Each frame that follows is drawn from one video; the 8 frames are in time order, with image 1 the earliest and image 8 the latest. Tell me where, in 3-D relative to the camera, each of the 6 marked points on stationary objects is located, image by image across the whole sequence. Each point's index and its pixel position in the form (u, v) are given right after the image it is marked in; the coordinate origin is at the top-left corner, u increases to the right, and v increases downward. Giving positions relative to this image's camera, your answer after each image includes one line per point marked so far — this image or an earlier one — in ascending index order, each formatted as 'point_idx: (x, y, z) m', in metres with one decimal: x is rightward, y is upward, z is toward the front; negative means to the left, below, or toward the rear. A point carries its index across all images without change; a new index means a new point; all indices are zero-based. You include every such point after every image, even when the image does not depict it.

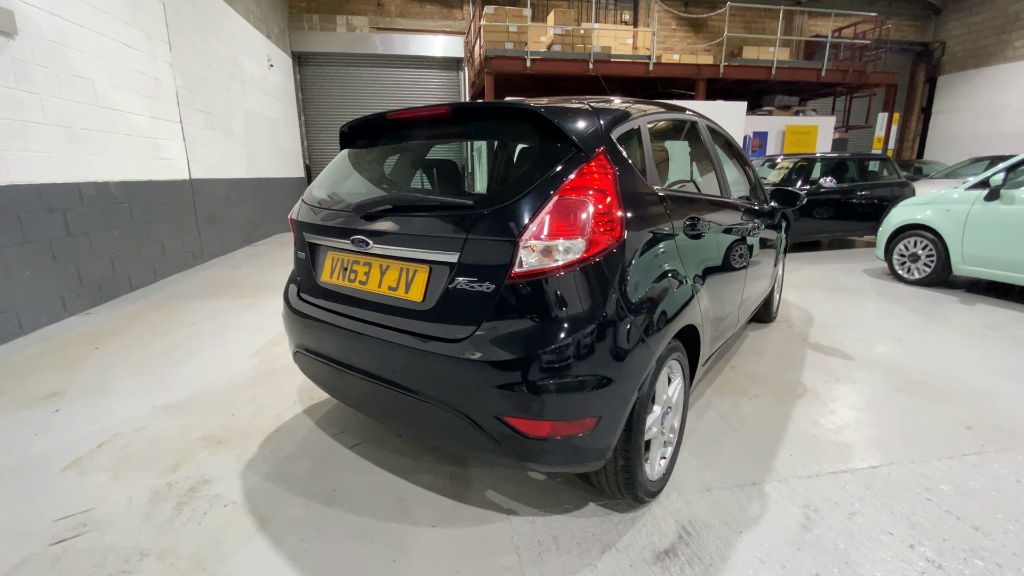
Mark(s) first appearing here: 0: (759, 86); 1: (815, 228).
0: (+5.7, +4.7, +11.1) m
1: (+4.5, +0.9, +7.1) m
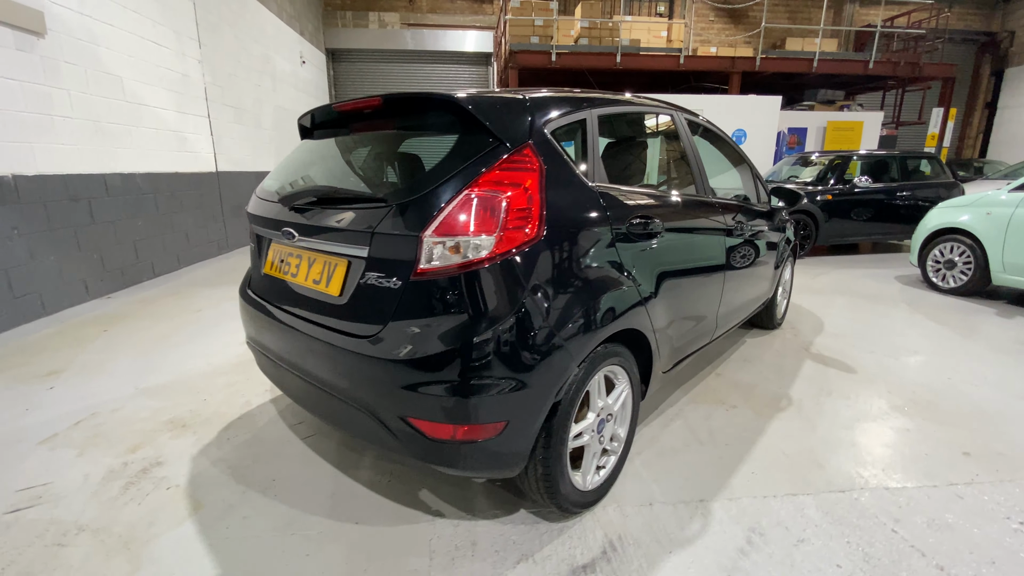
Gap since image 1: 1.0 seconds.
0: (+6.3, +4.6, +10.5) m
1: (+4.7, +0.8, +6.7) m
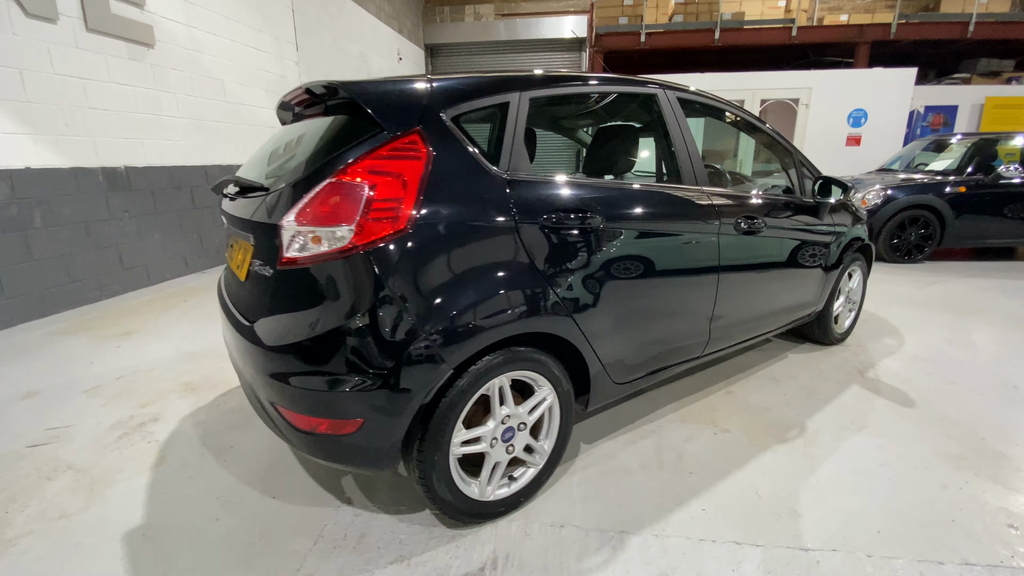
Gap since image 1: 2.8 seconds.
0: (+8.0, +4.4, +8.7) m
1: (+5.5, +0.7, +5.4) m
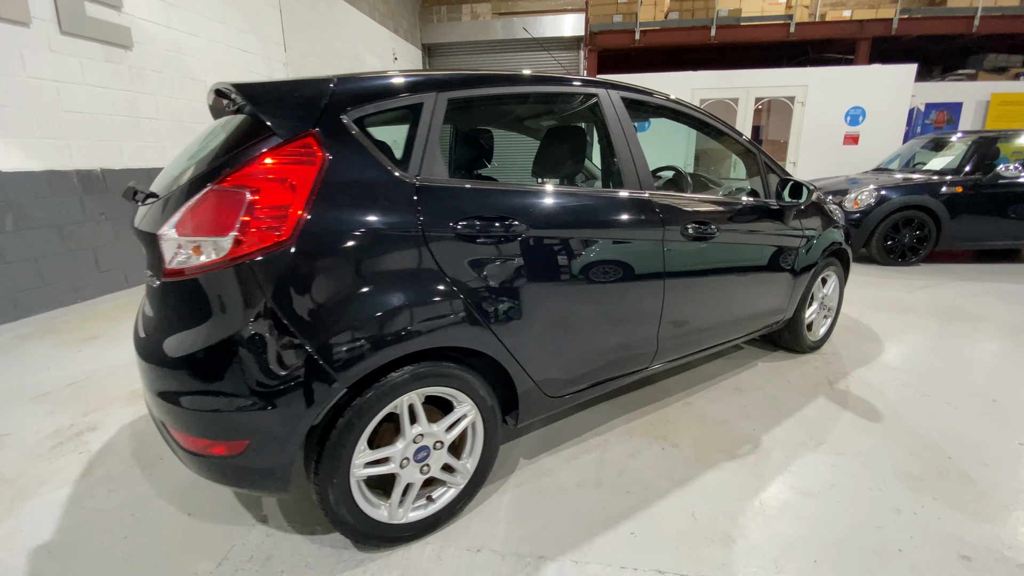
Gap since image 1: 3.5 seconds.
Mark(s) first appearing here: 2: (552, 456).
0: (+7.9, +4.4, +8.4) m
1: (+5.3, +0.6, +5.3) m
2: (+0.2, -0.7, +2.0) m
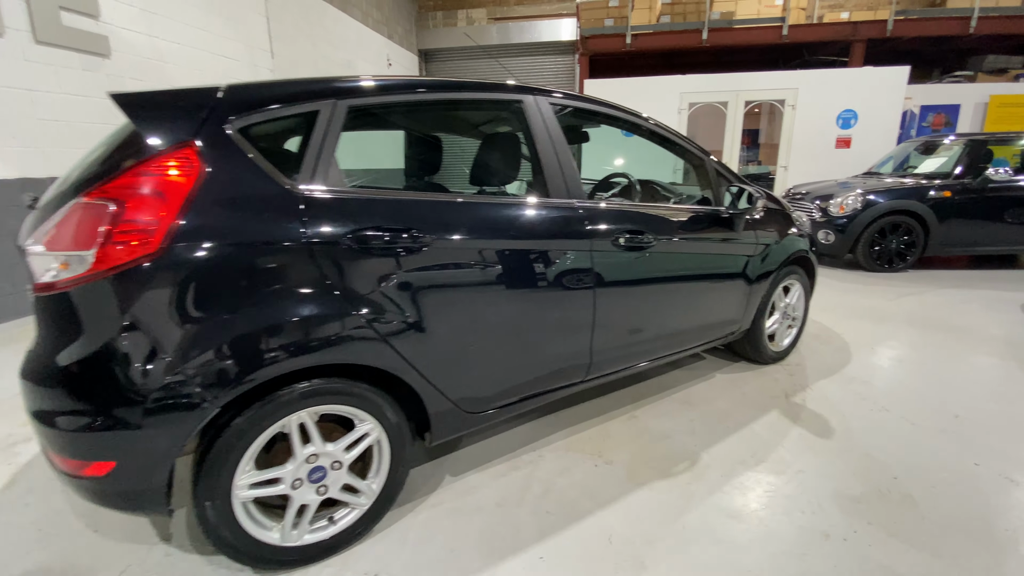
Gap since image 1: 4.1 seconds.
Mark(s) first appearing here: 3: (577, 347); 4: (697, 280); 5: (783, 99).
0: (+7.7, +4.3, +8.3) m
1: (+5.0, +0.5, +5.1) m
2: (-0.1, -0.7, +1.9) m
3: (+0.3, -0.2, +2.0) m
4: (+0.9, 0.0, +2.4) m
5: (+4.0, +2.8, +7.0) m
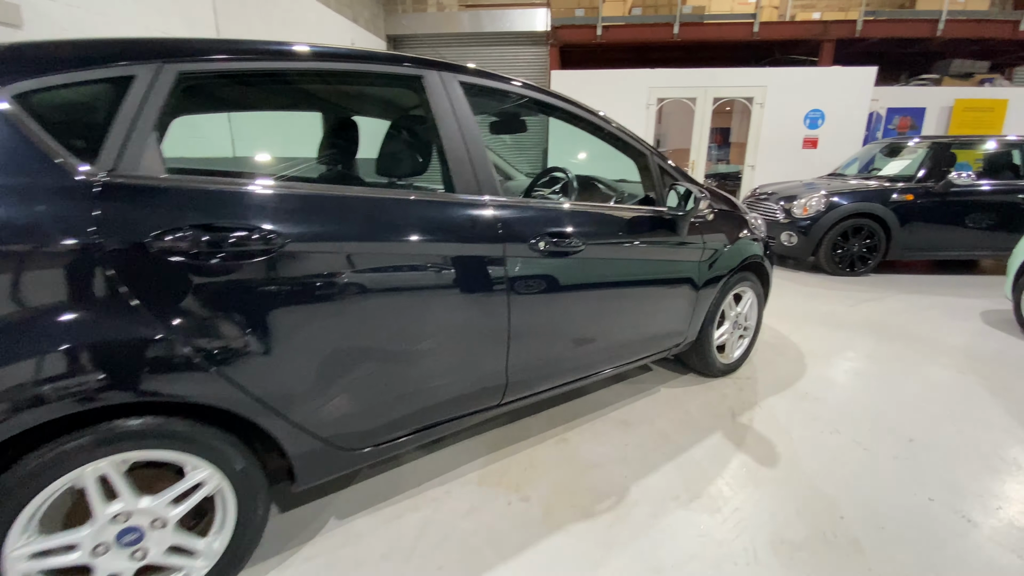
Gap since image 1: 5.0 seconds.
0: (+7.2, +4.2, +8.3) m
1: (+4.6, +0.5, +5.0) m
2: (-0.5, -0.8, +1.6) m
3: (-0.1, -0.3, +1.7) m
4: (+0.6, 0.0, +2.2) m
5: (+3.5, +2.8, +6.9) m
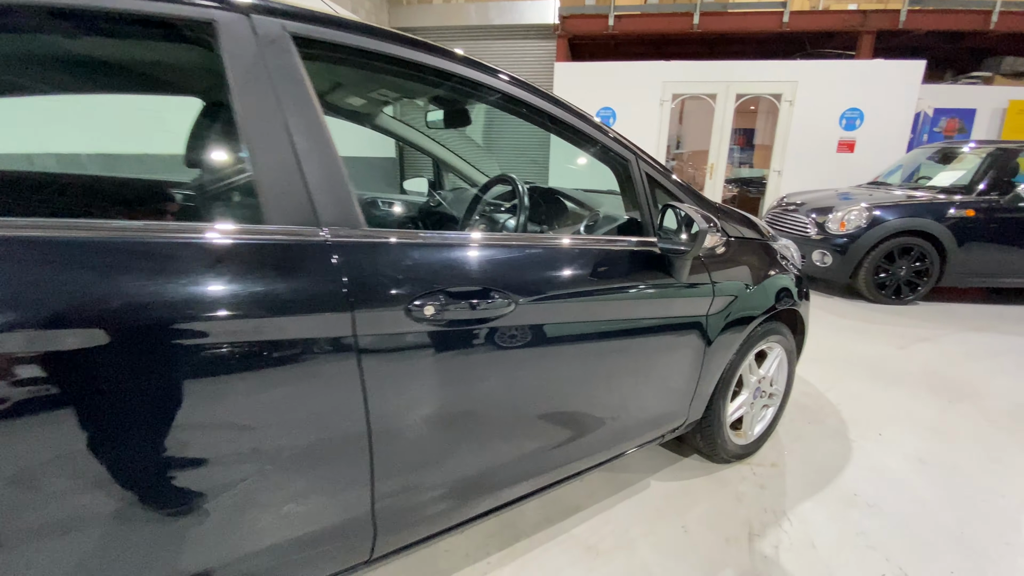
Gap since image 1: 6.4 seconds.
0: (+7.2, +3.9, +7.4) m
1: (+4.4, +0.2, +4.2) m
2: (-0.8, -0.9, +1.0) m
3: (-0.3, -0.5, +1.1) m
4: (+0.3, -0.2, +1.5) m
5: (+3.4, +2.5, +6.1) m
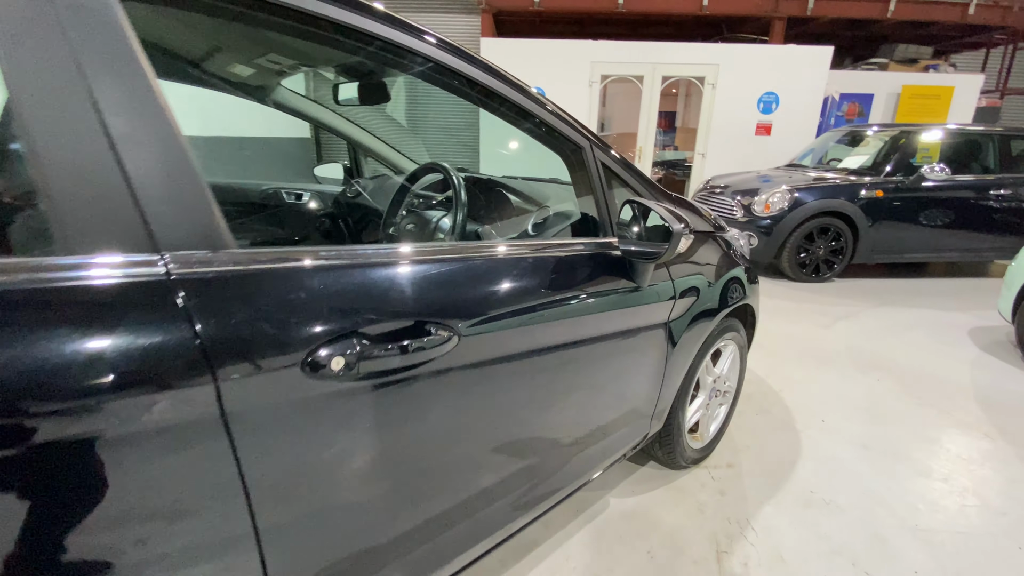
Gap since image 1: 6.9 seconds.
0: (+6.0, +4.3, +7.9) m
1: (+3.8, +0.4, +4.6) m
2: (-0.8, -1.0, +0.7) m
3: (-0.4, -0.5, +0.8) m
4: (+0.2, -0.2, +1.3) m
5: (+2.5, +2.7, +6.2) m
